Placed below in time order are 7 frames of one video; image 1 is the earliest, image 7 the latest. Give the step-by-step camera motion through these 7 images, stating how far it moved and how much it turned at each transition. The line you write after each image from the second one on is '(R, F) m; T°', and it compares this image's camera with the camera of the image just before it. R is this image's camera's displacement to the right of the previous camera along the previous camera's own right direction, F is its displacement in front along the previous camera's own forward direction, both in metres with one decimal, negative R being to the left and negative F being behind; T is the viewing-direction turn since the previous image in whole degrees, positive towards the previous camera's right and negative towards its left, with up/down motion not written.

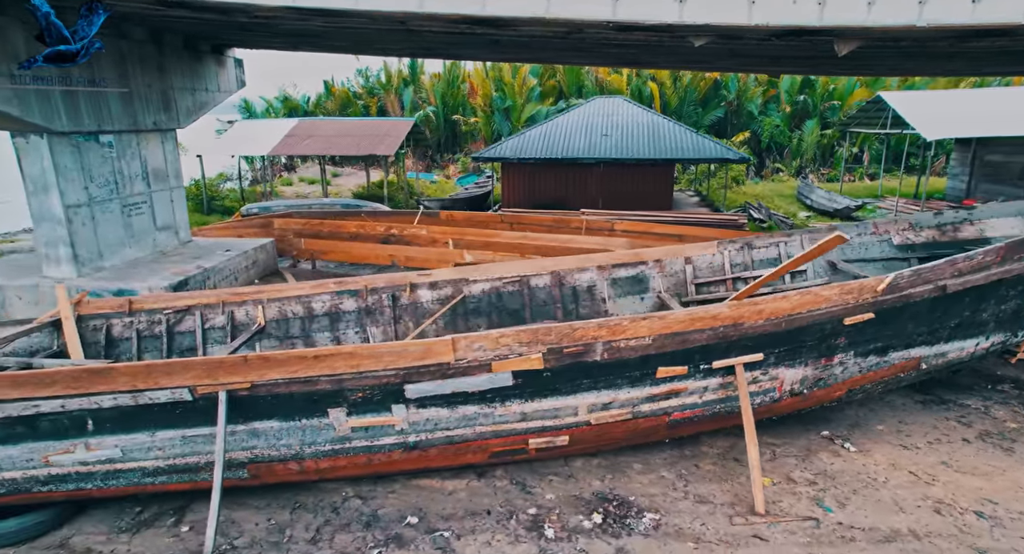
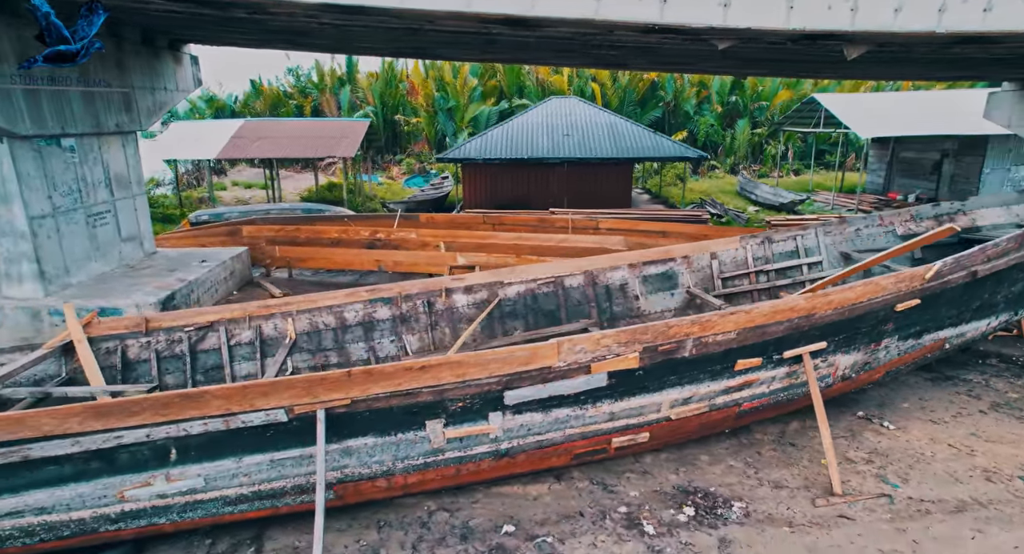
(-1.1, +0.1) m; +6°
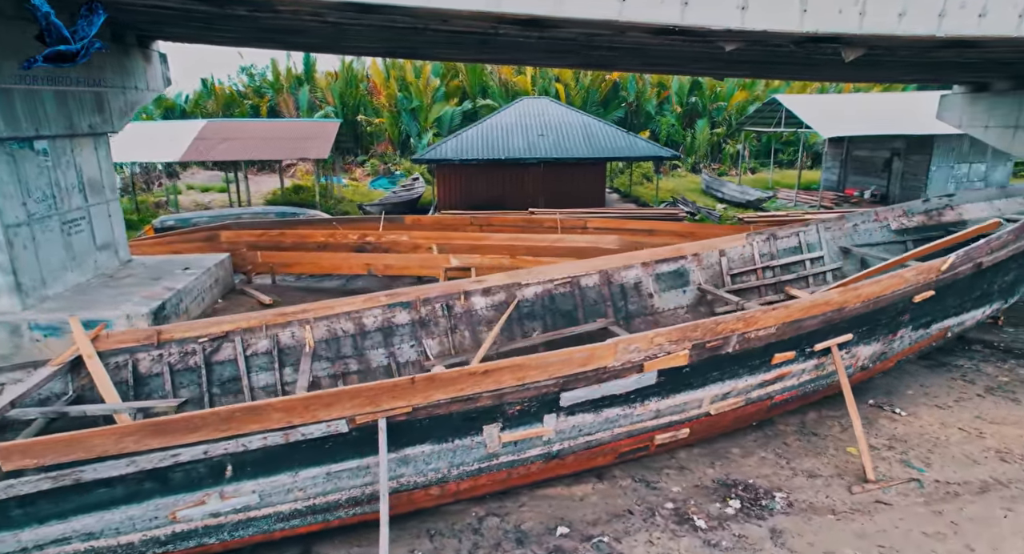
(-0.6, 0.0) m; +4°
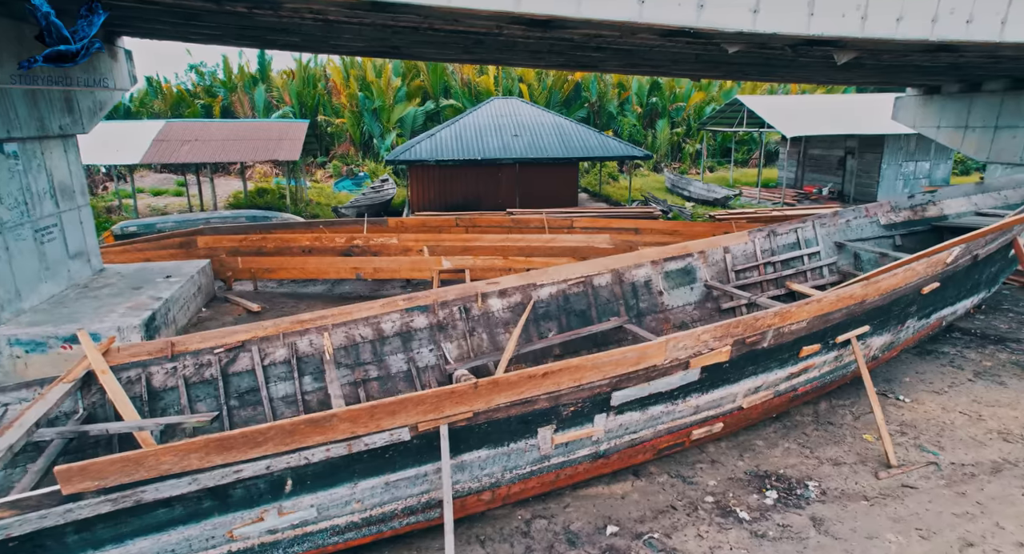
(-0.6, 0.0) m; +4°
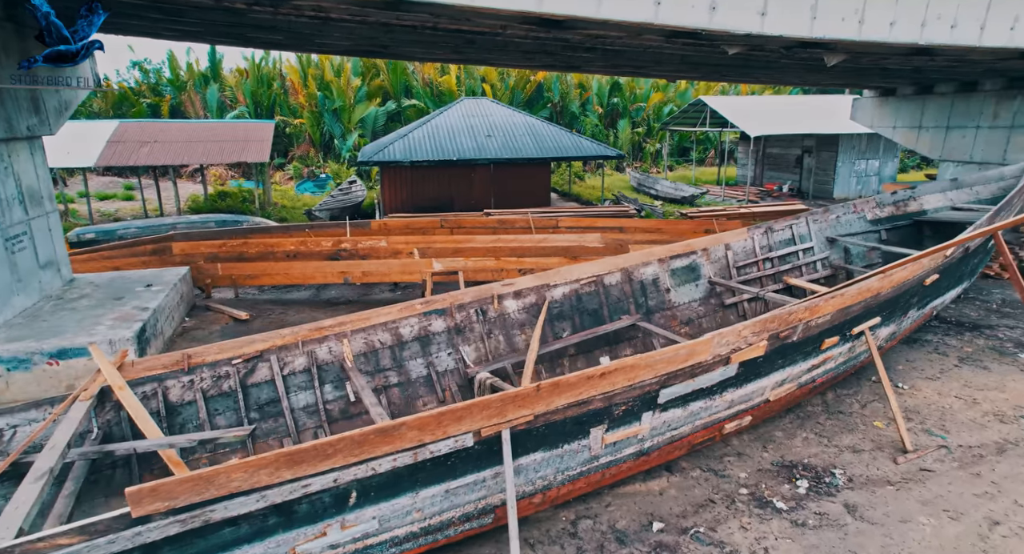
(-0.6, 0.0) m; +4°
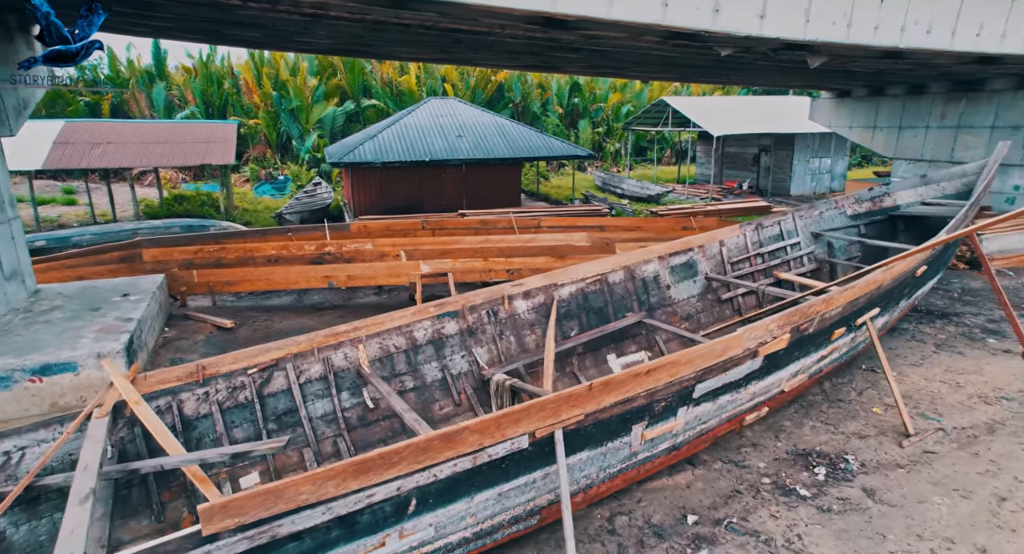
(-0.5, 0.0) m; +4°
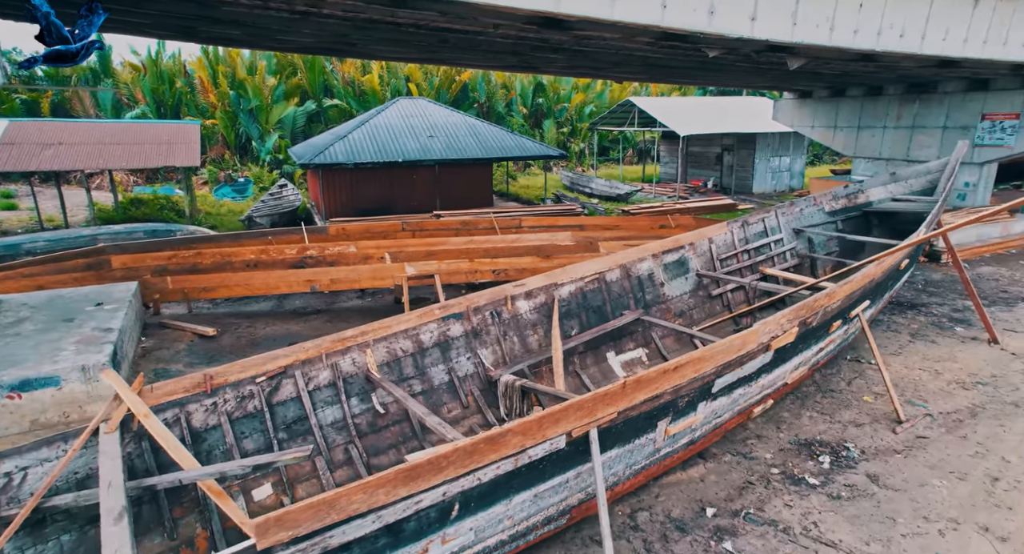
(-0.4, 0.0) m; +4°
